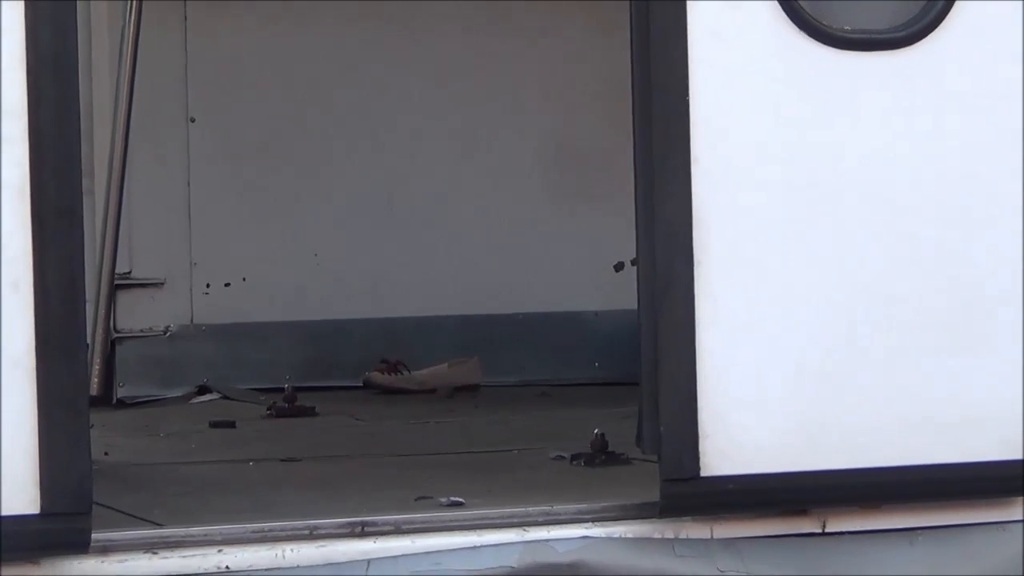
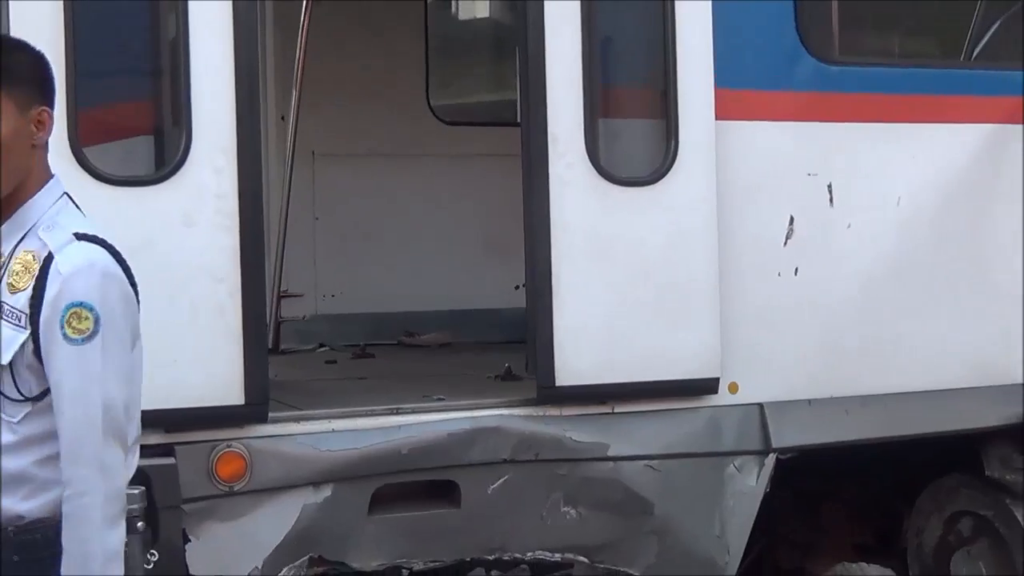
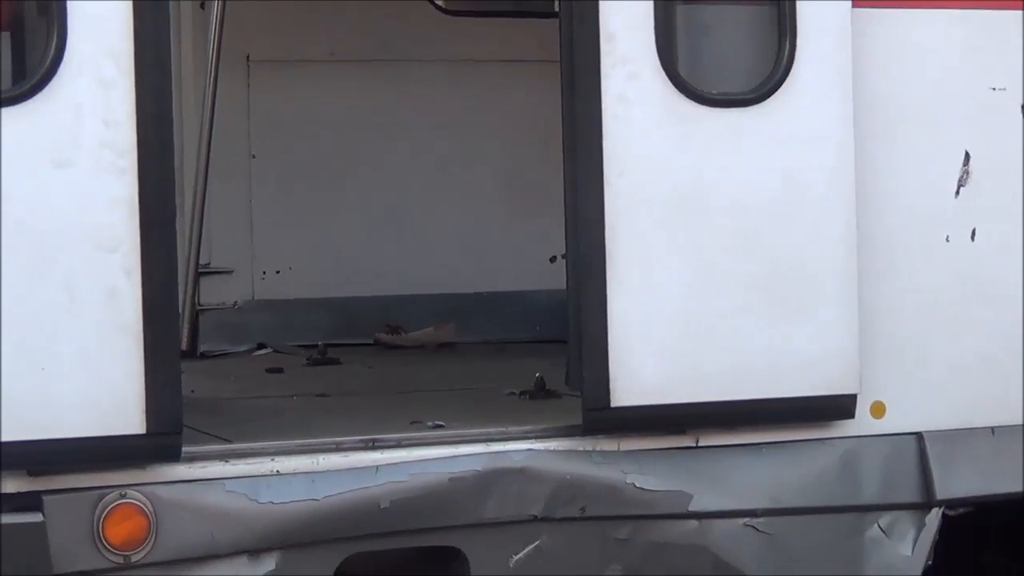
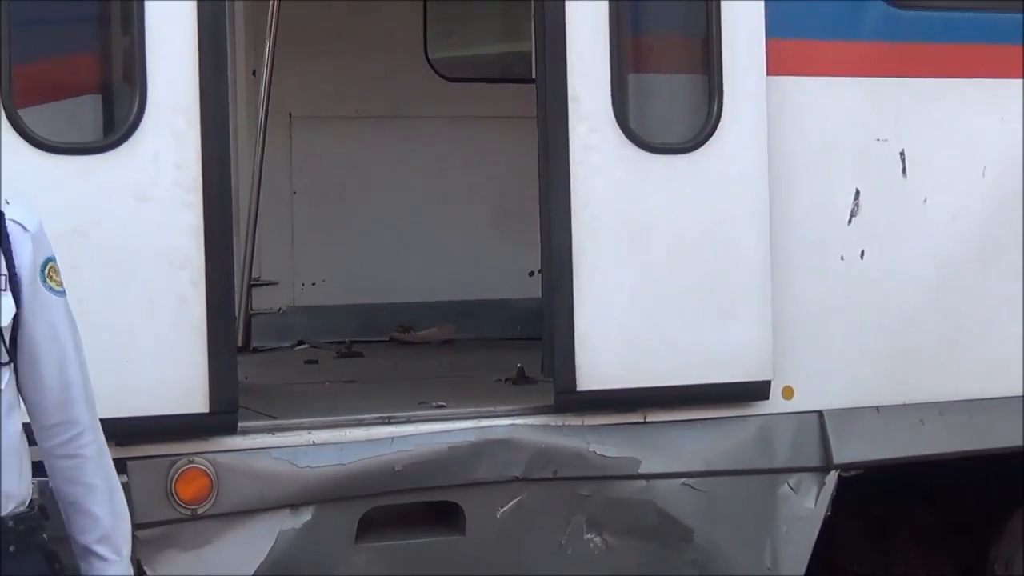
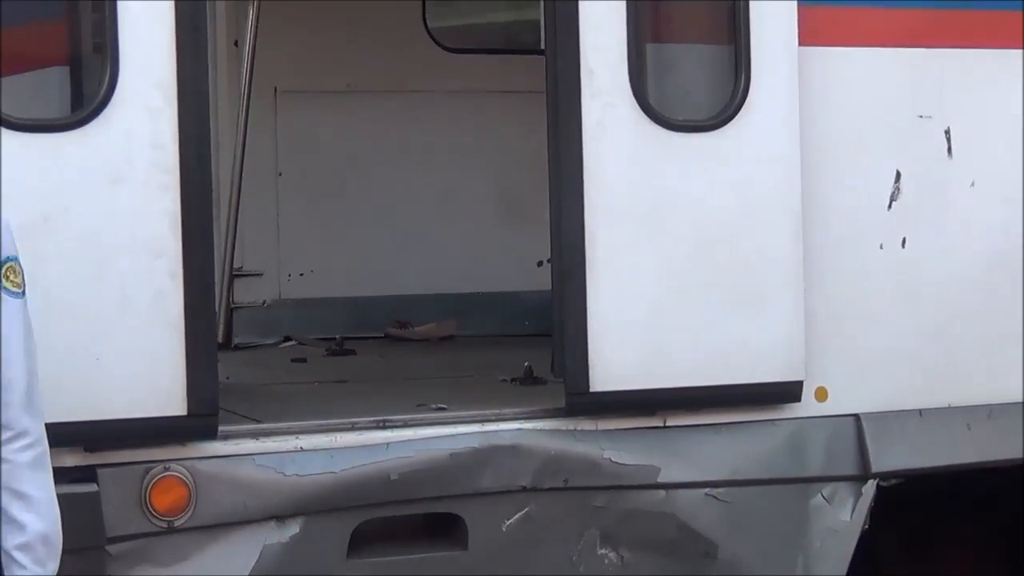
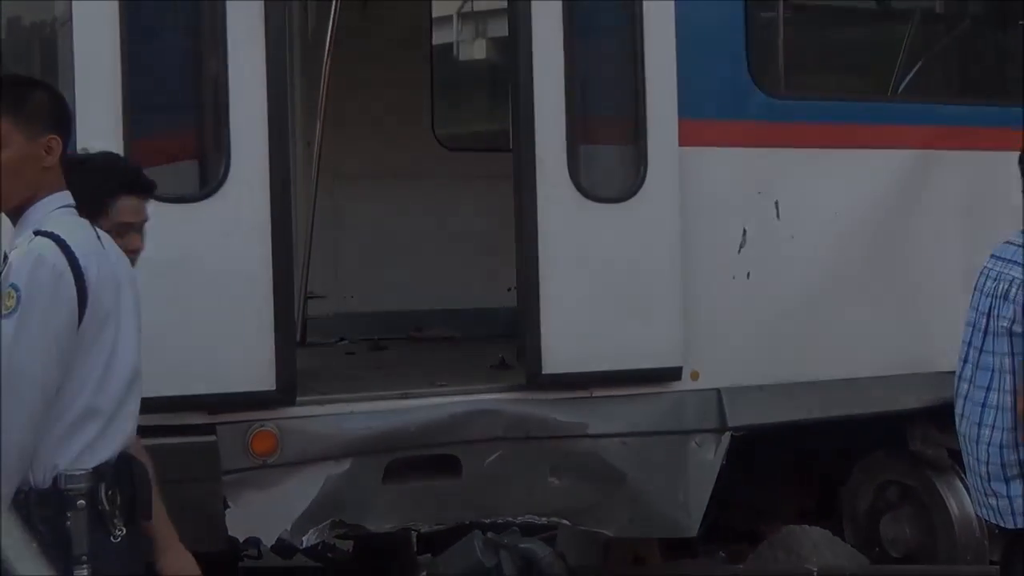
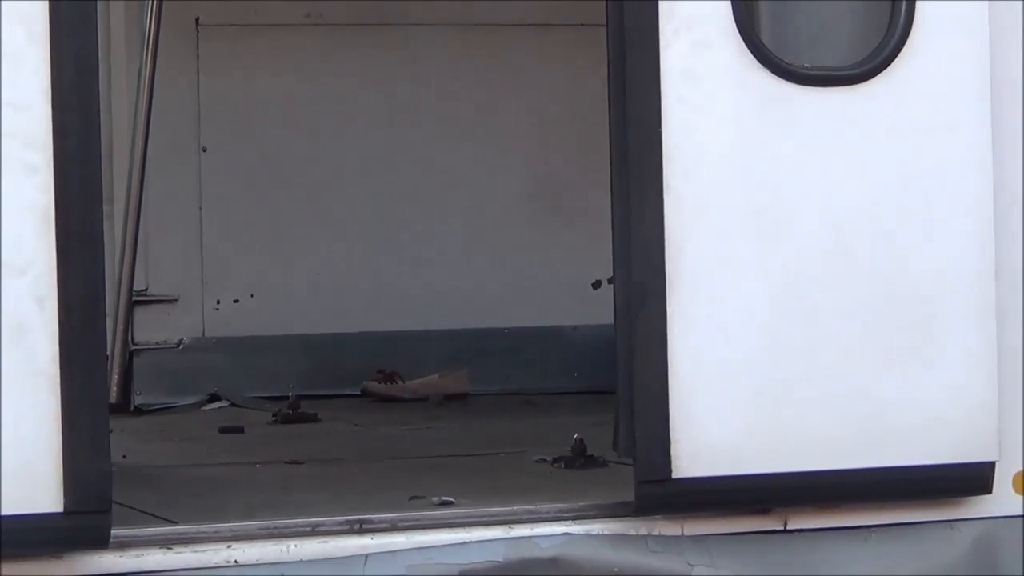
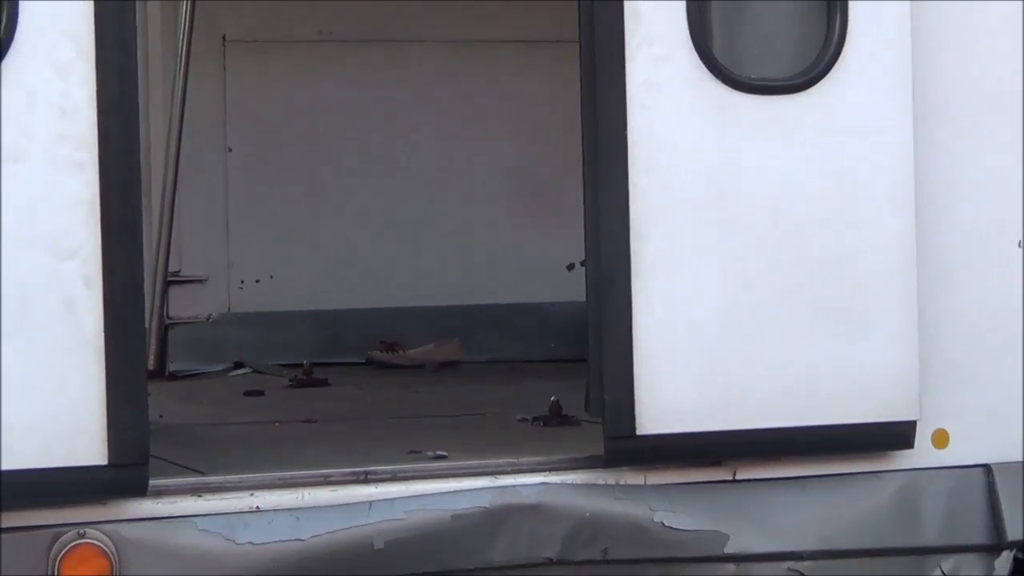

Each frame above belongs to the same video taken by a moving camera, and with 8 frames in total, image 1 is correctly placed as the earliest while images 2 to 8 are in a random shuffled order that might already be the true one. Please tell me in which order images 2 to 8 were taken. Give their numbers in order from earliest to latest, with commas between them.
7, 8, 3, 5, 4, 2, 6
